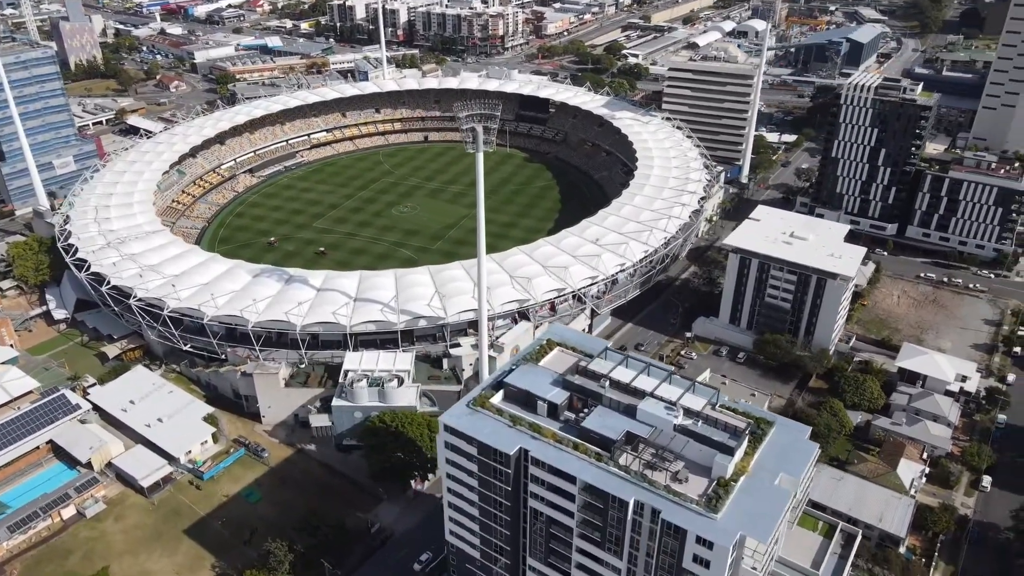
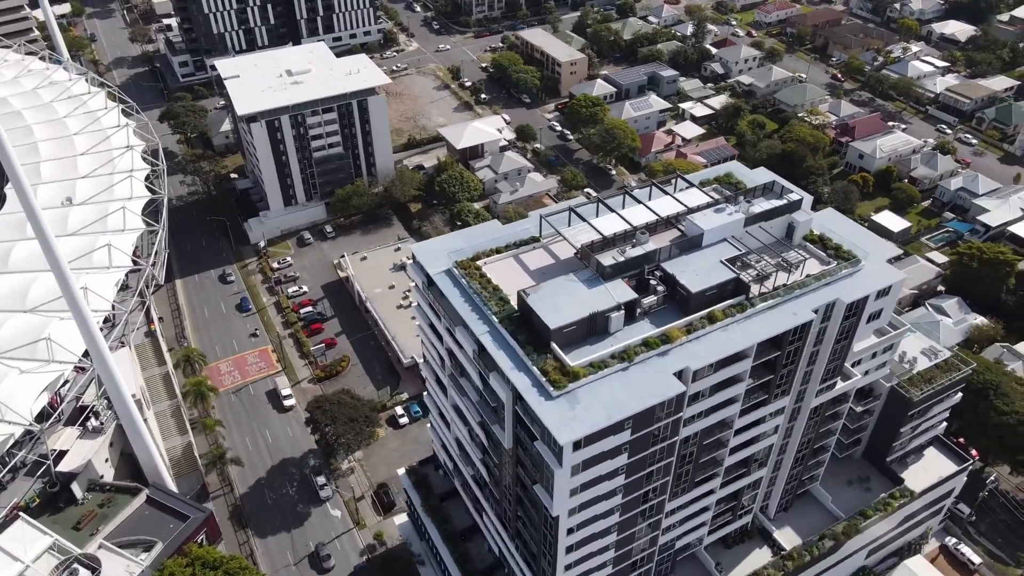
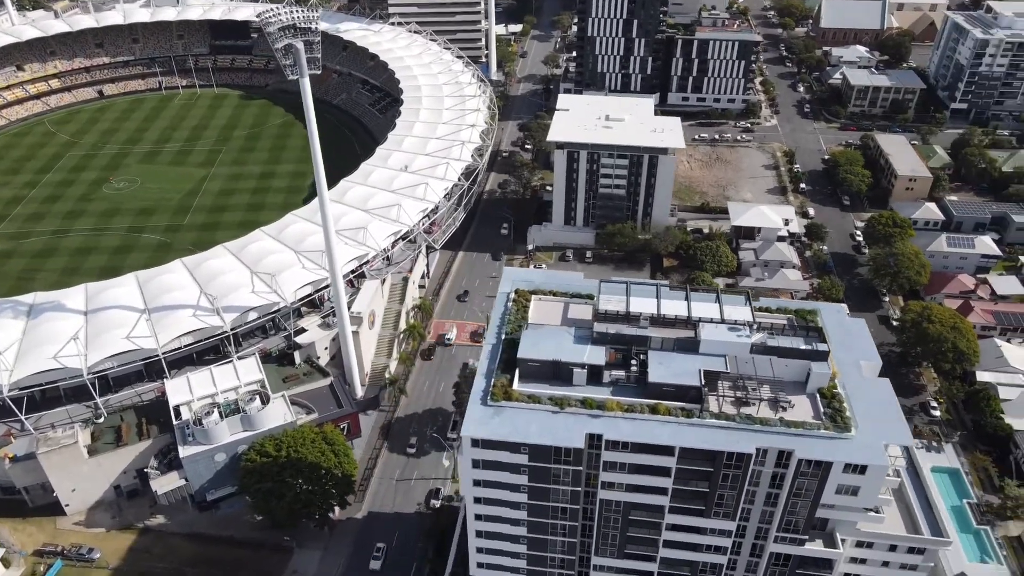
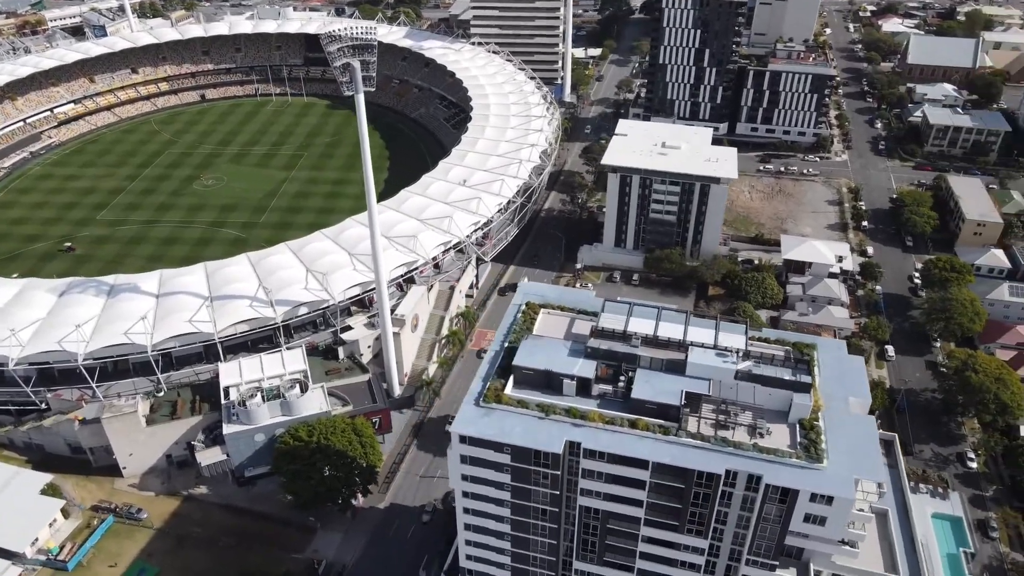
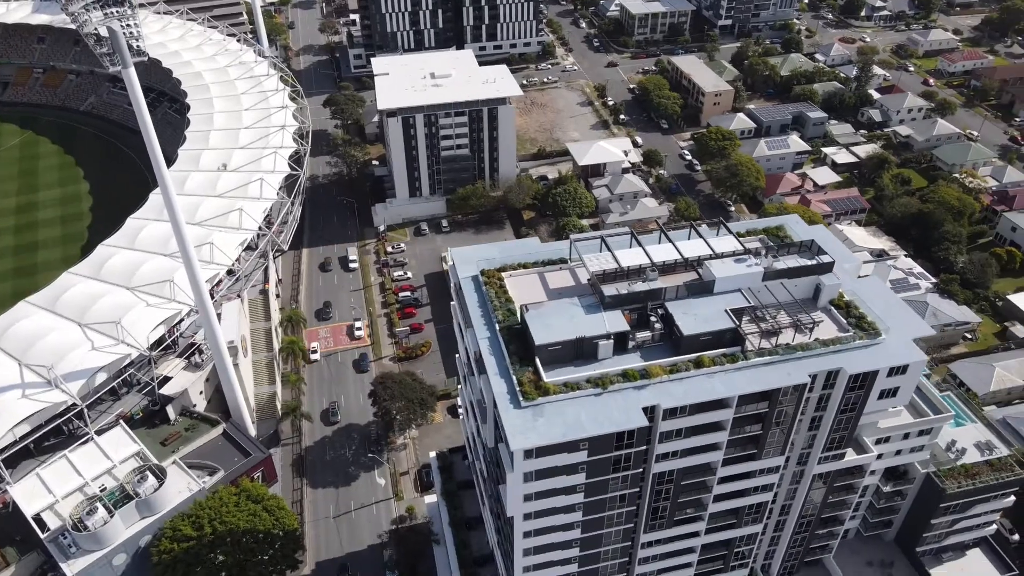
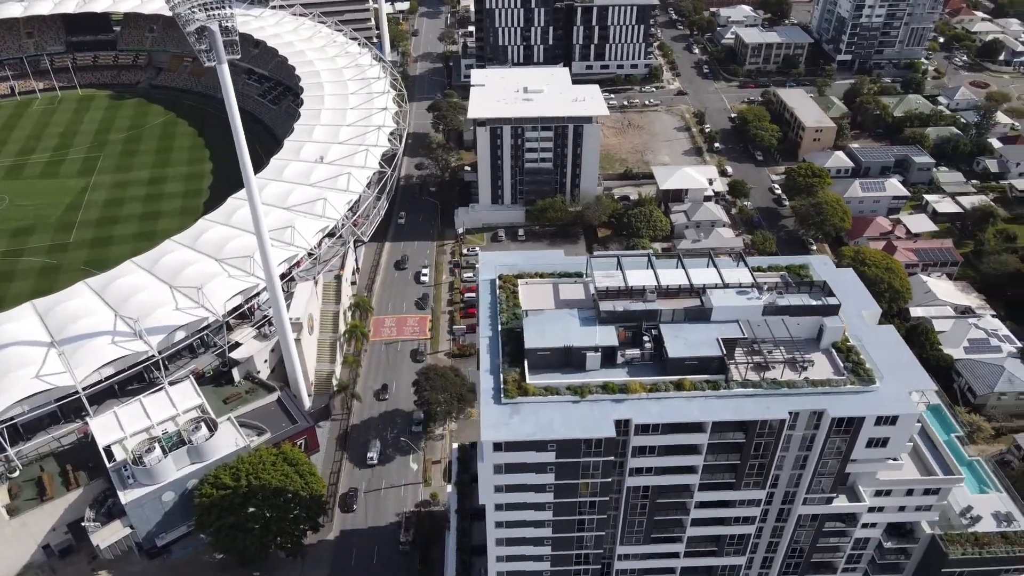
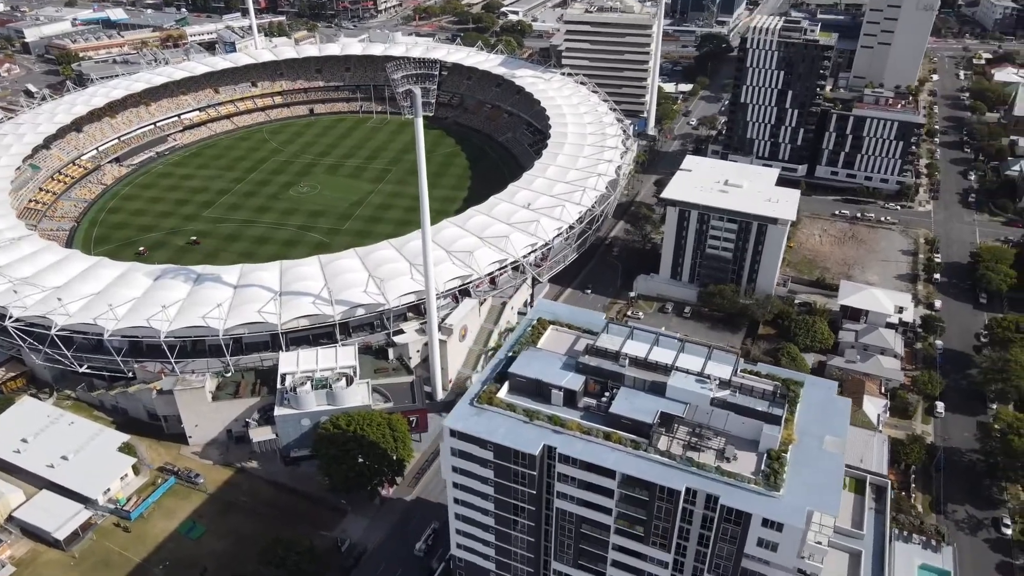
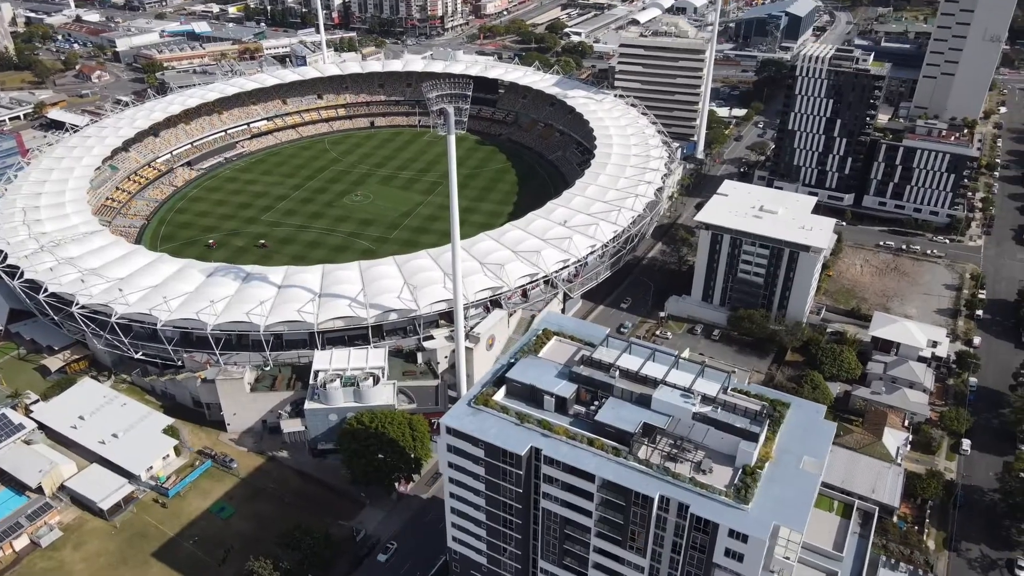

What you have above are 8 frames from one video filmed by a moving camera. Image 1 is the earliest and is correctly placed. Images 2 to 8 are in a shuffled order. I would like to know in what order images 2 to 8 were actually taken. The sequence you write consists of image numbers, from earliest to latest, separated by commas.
8, 7, 4, 3, 6, 5, 2
